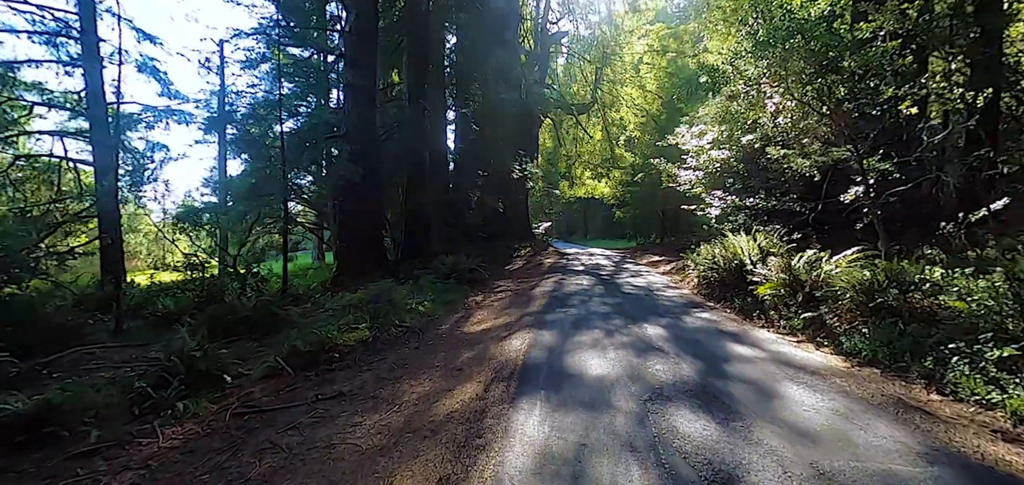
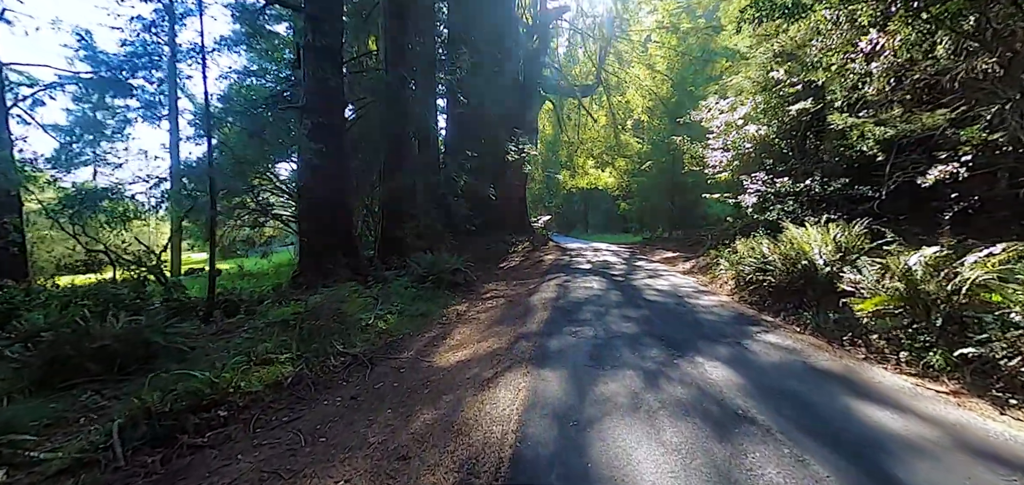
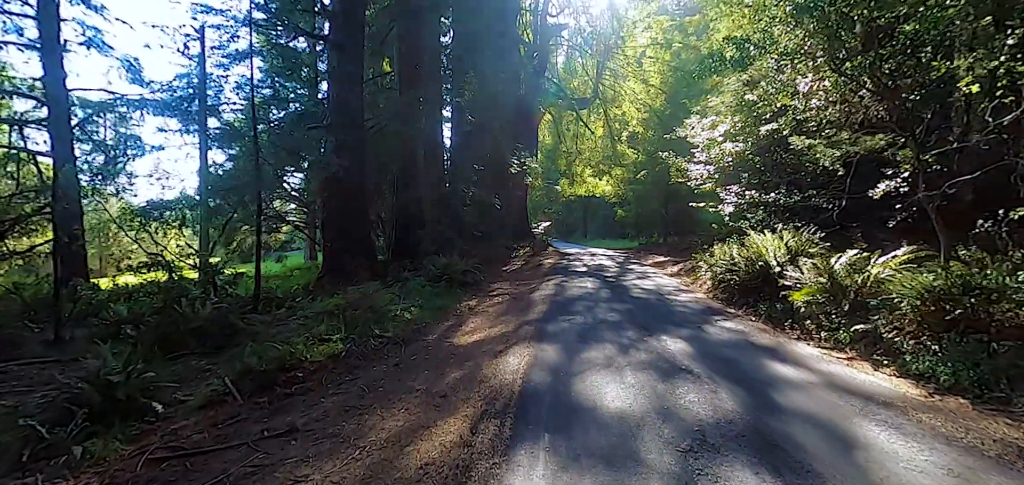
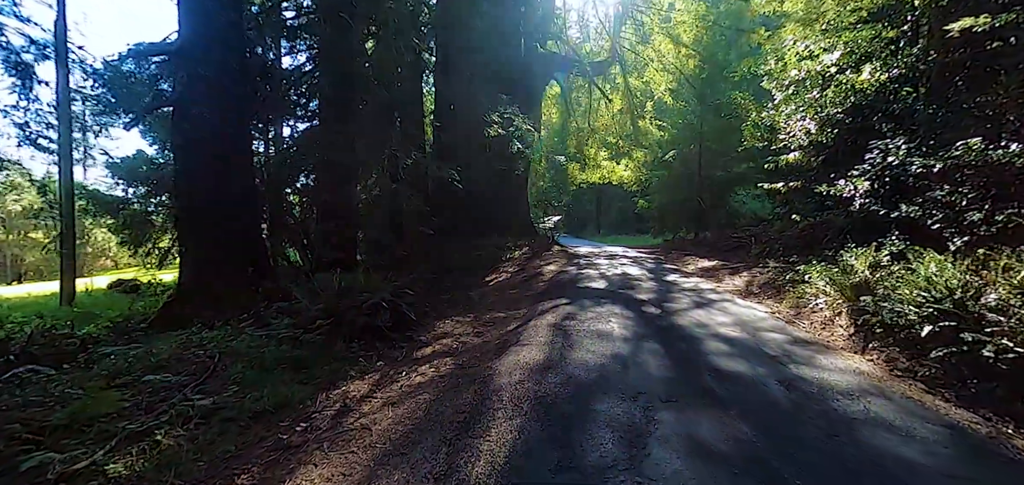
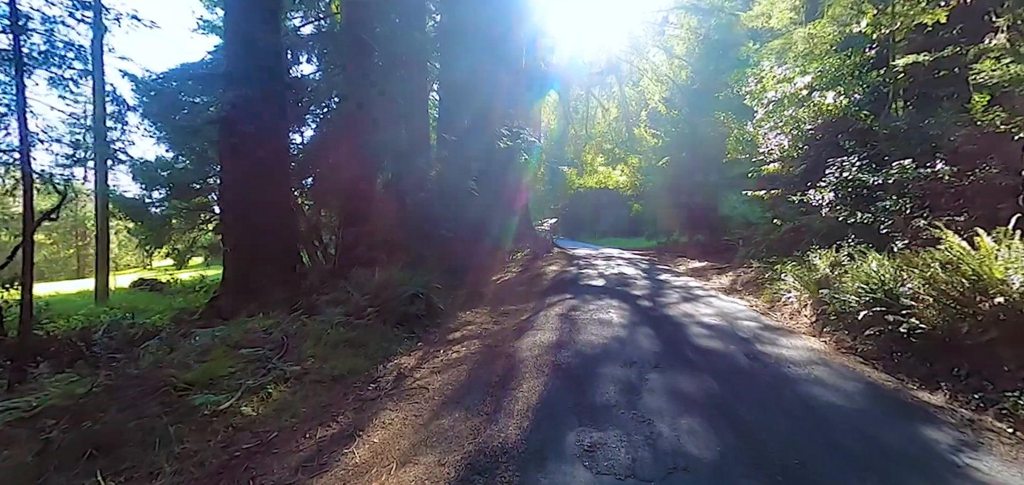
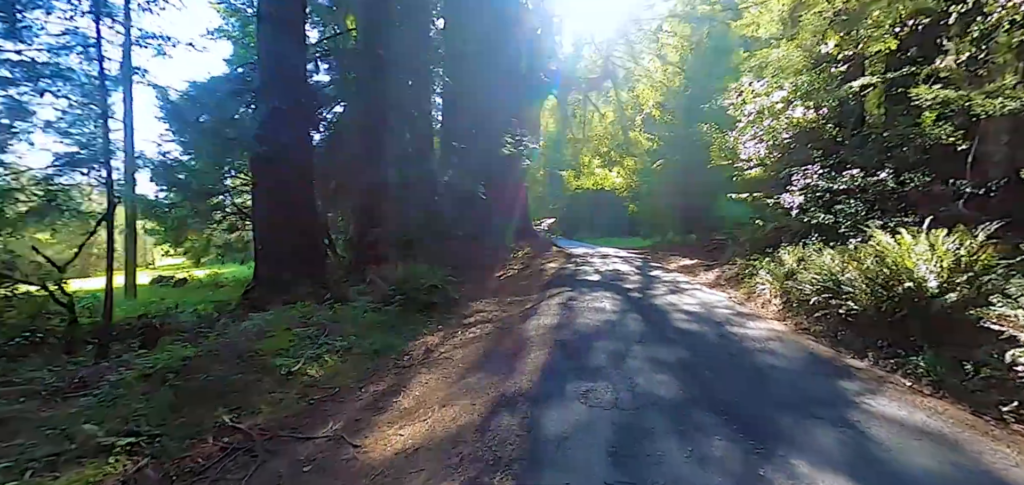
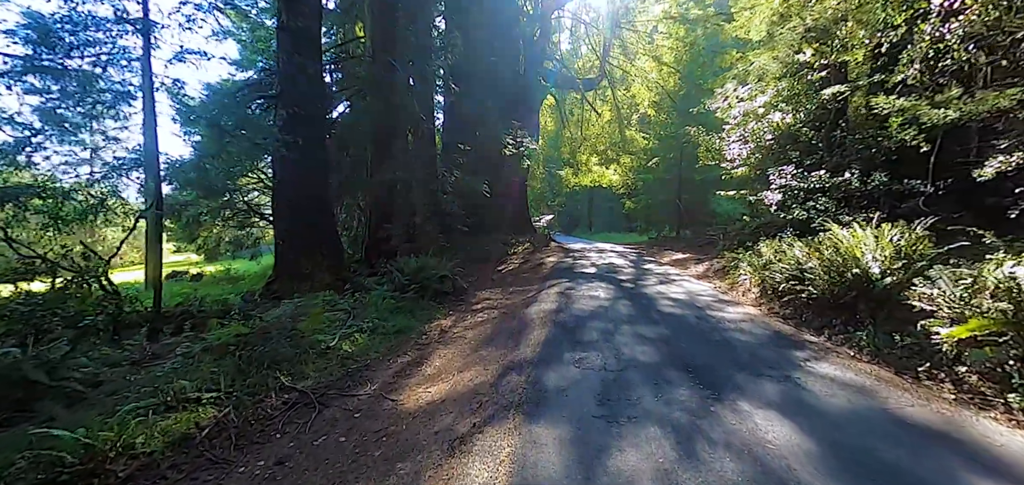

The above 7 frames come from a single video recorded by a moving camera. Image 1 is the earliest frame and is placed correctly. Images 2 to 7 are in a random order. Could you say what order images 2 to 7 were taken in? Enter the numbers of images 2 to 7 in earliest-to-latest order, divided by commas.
3, 2, 7, 6, 5, 4
